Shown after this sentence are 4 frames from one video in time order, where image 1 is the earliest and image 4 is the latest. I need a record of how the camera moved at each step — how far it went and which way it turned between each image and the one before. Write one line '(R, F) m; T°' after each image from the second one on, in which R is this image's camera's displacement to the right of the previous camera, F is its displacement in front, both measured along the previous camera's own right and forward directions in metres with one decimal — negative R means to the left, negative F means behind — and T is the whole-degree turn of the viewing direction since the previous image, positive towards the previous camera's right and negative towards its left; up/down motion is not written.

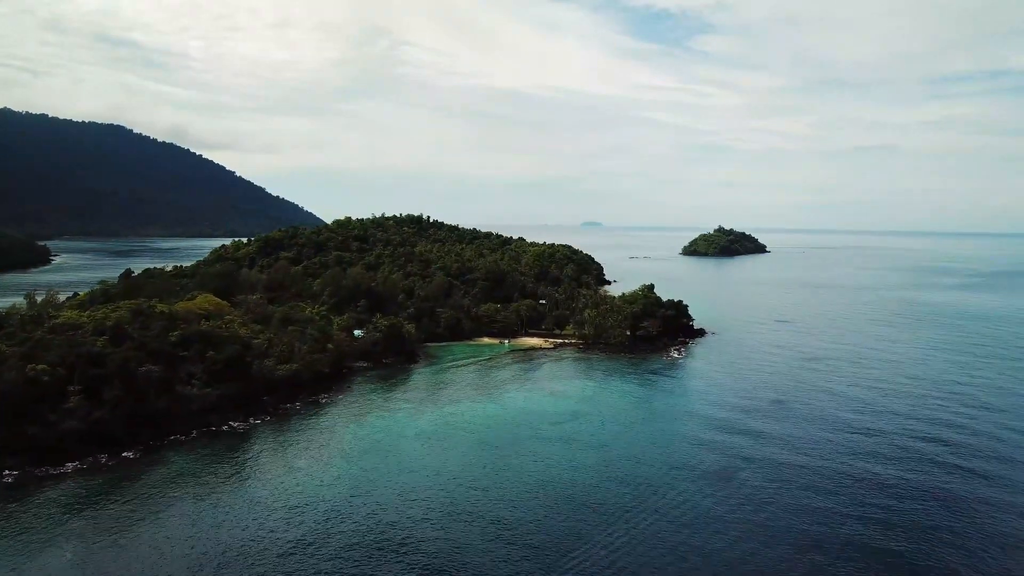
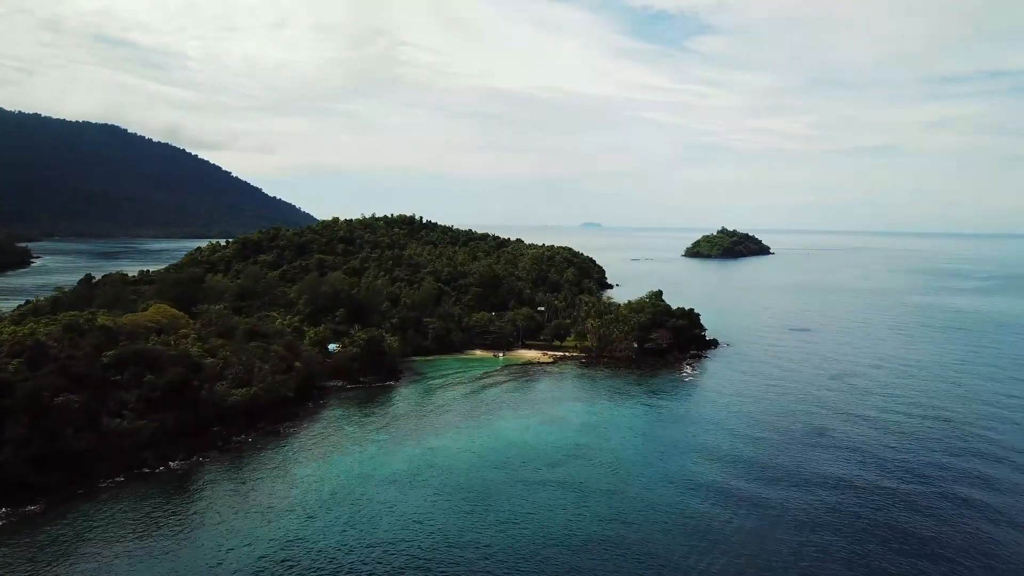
(+0.5, +6.6) m; 0°
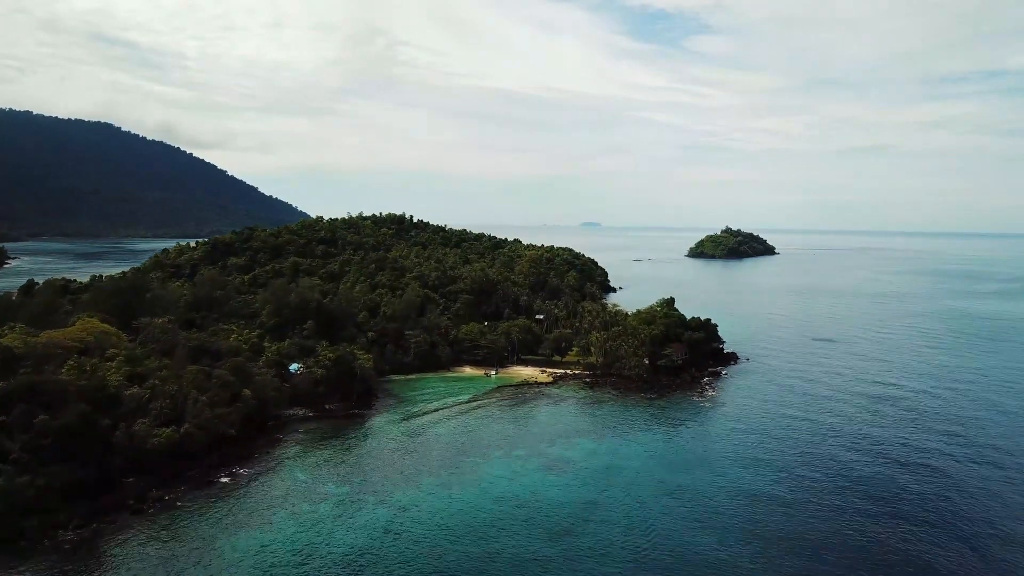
(+0.5, +7.8) m; 0°
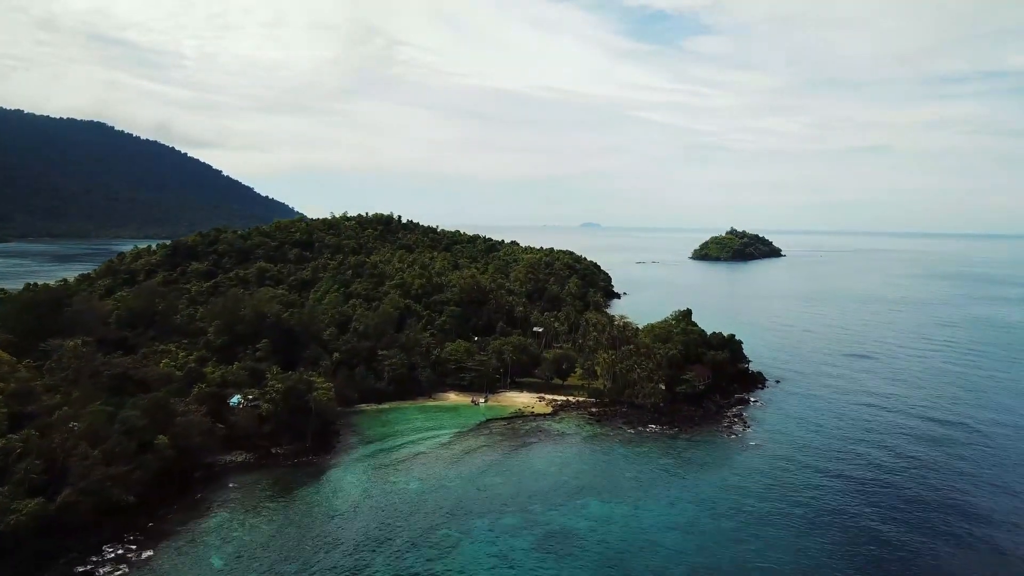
(+0.5, +8.4) m; 0°
